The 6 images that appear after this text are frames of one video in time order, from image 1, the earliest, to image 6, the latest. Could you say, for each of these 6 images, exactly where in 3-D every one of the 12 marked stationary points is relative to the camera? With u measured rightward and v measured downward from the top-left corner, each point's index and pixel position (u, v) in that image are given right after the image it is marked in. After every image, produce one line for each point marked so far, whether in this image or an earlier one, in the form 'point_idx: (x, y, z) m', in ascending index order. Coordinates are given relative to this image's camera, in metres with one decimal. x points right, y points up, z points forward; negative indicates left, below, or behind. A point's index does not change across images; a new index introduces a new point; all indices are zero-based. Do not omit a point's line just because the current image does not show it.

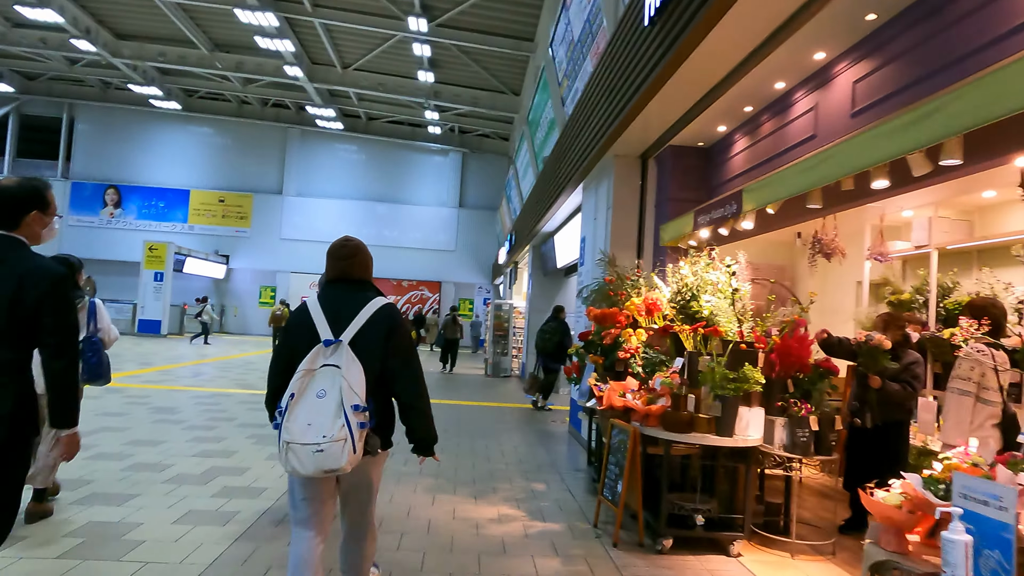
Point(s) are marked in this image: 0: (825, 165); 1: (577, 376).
0: (+1.4, +0.5, +2.8) m
1: (+0.4, -0.6, +4.4) m
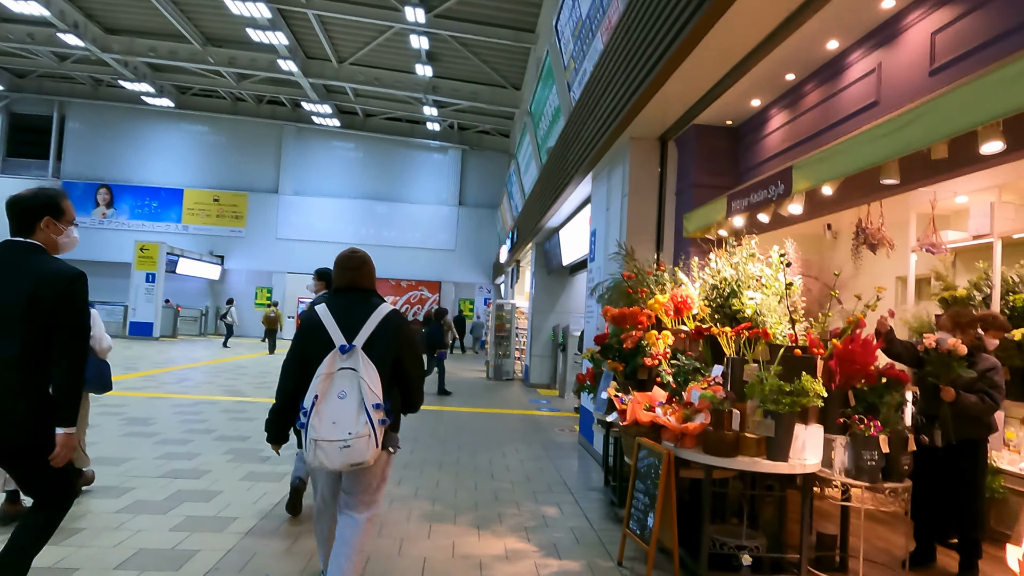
0: (+1.4, +0.6, +2.3) m
1: (+0.5, -0.6, +3.9) m
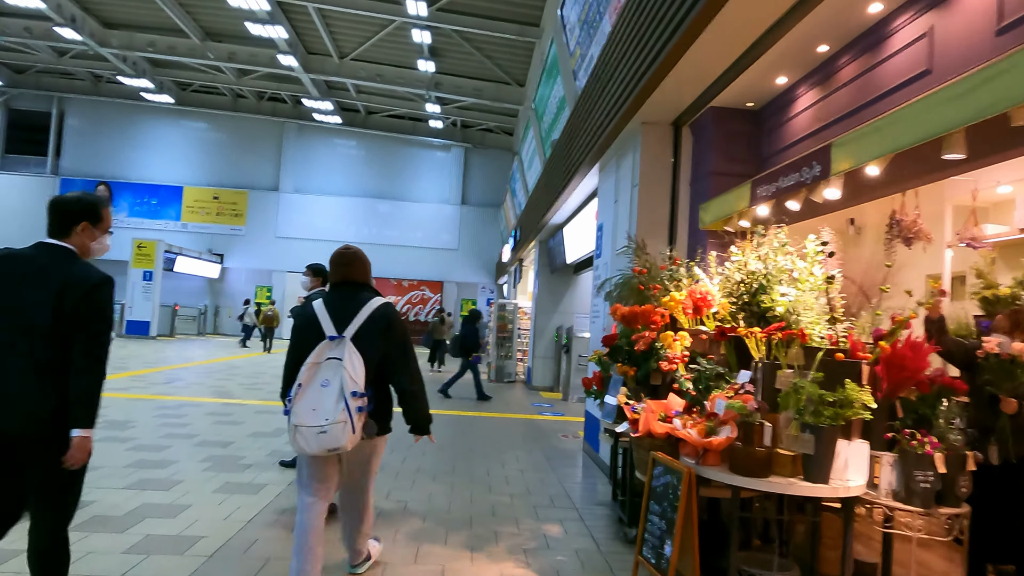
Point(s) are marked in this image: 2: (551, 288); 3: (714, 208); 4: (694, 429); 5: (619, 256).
0: (+1.4, +0.6, +1.9) m
1: (+0.5, -0.6, +3.6) m
2: (+0.6, 0.0, +10.4) m
3: (+1.2, +0.5, +3.7) m
4: (+0.7, -0.5, +2.4) m
5: (+0.7, +0.2, +4.5) m
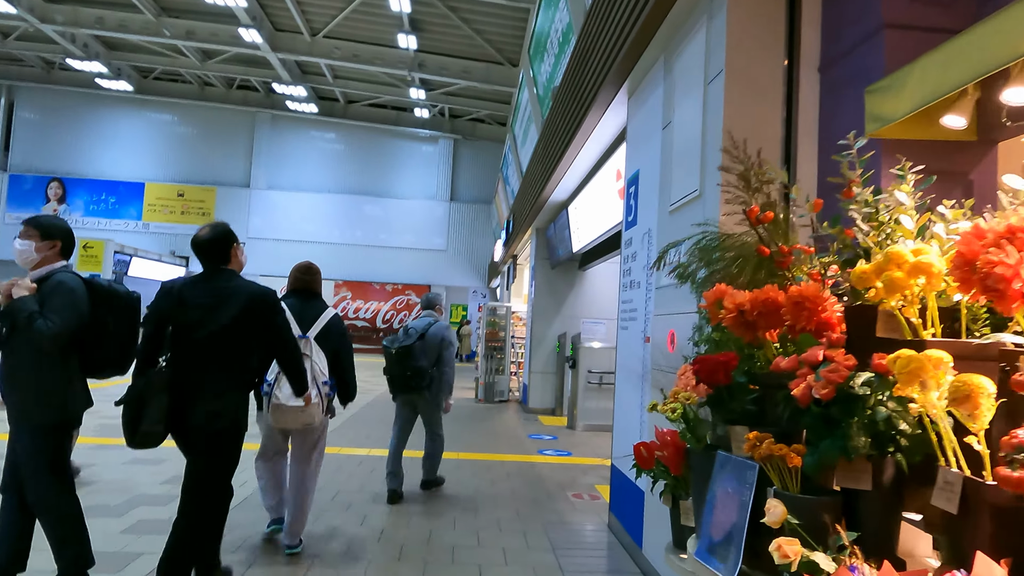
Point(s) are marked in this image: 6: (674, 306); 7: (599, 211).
0: (+1.3, +0.7, 0.0) m
1: (+0.4, -0.5, +1.6) m
2: (+0.5, 0.0, +8.5) m
3: (+1.1, +0.6, +1.7) m
4: (+0.6, -0.4, +0.4) m
5: (+0.7, +0.3, +2.6) m
6: (+0.7, -0.1, +2.5) m
7: (+0.7, +0.6, +5.1) m
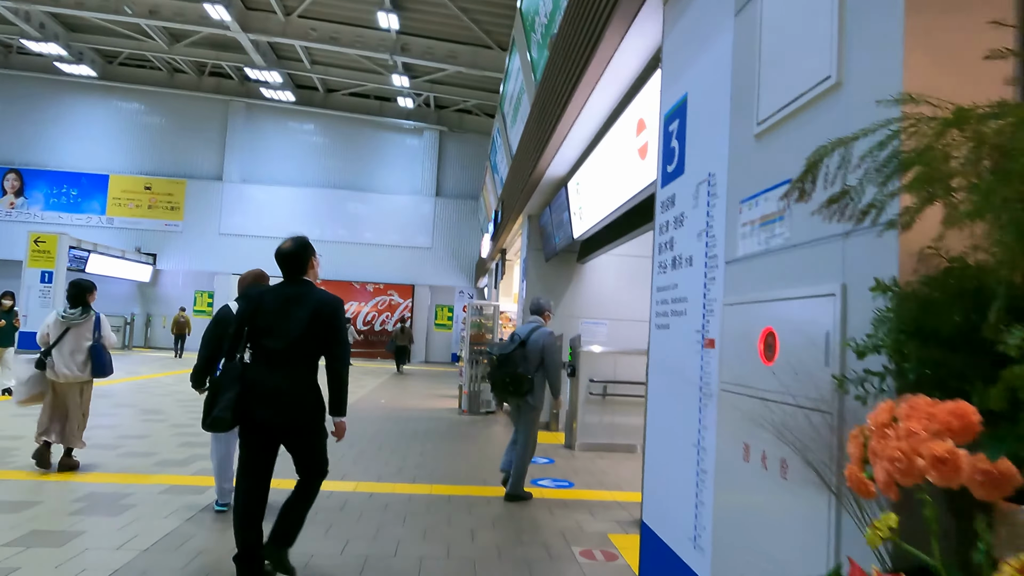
0: (+1.3, +0.8, -1.1) m
1: (+0.4, -0.4, +0.5) m
2: (+0.4, +0.1, +7.4) m
3: (+1.1, +0.6, +0.7) m
4: (+0.6, -0.3, -0.6) m
5: (+0.6, +0.4, +1.5) m
6: (+0.6, 0.0, +1.5) m
7: (+0.6, +0.7, +4.1) m
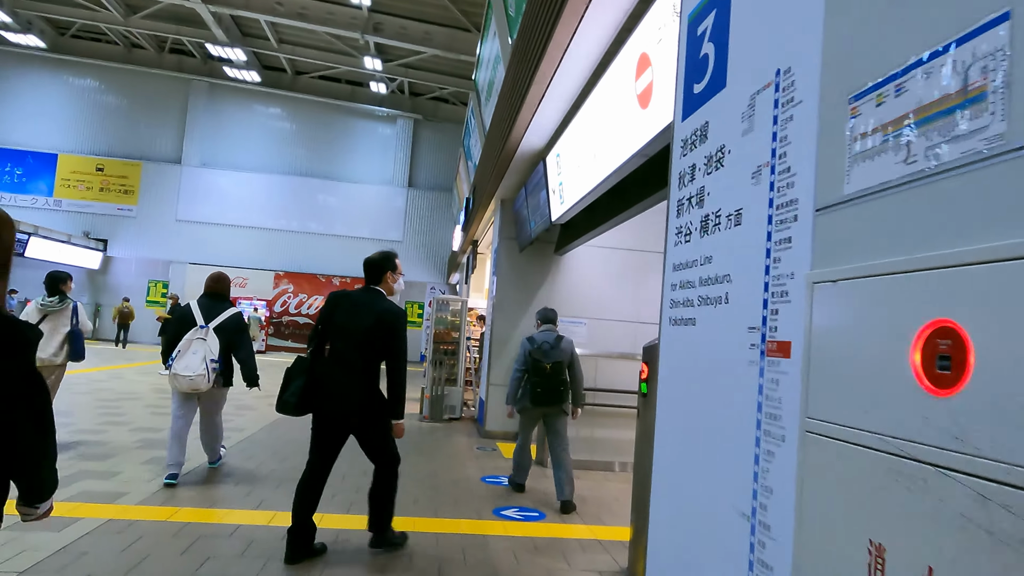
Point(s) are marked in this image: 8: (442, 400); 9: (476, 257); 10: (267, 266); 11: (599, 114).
0: (+1.3, +0.8, -1.9) m
1: (+0.3, -0.3, -0.3) m
2: (+0.1, +0.1, +6.6) m
3: (+1.0, +0.7, -0.1) m
4: (+0.6, -0.3, -1.4) m
5: (+0.6, +0.4, +0.7) m
6: (+0.5, +0.1, +0.7) m
7: (+0.4, +0.7, +3.3) m
8: (-0.9, -1.3, +7.9) m
9: (-0.6, +0.5, +11.0) m
10: (-7.3, +0.6, +19.2) m
11: (+0.4, +0.9, +3.2) m
